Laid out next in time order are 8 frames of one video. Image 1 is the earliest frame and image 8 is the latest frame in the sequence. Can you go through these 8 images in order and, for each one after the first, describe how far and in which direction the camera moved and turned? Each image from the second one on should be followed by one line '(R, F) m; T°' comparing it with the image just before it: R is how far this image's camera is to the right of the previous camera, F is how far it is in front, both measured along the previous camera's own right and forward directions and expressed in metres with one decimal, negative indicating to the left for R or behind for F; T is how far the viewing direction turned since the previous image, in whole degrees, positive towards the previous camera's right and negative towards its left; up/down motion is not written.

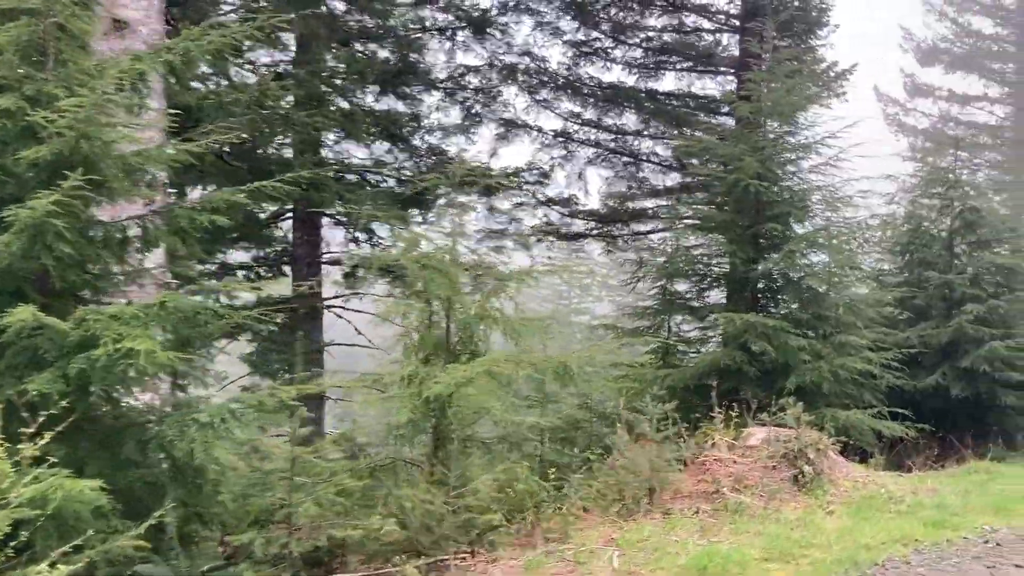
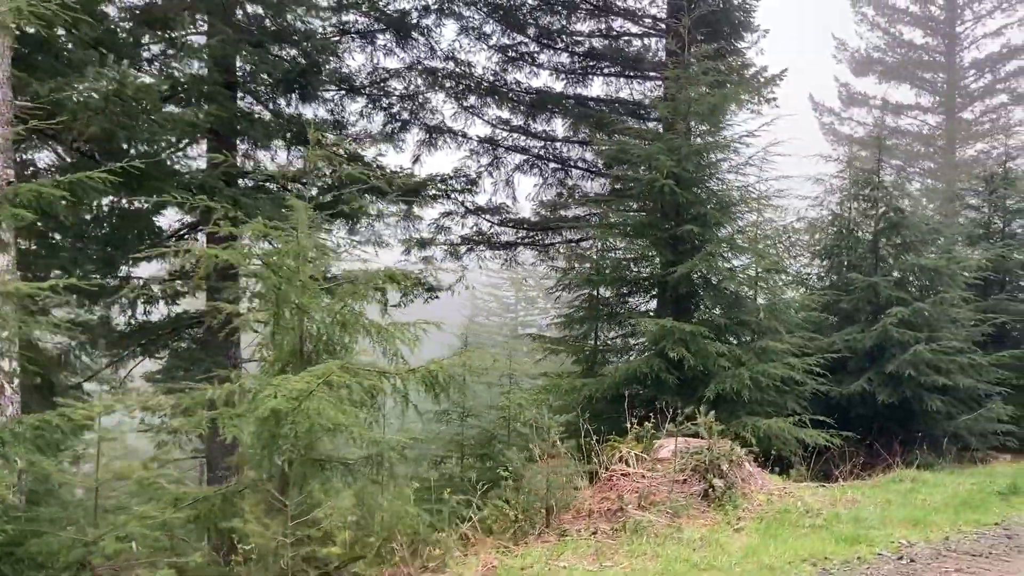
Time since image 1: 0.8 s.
(+0.5, +0.5) m; +3°
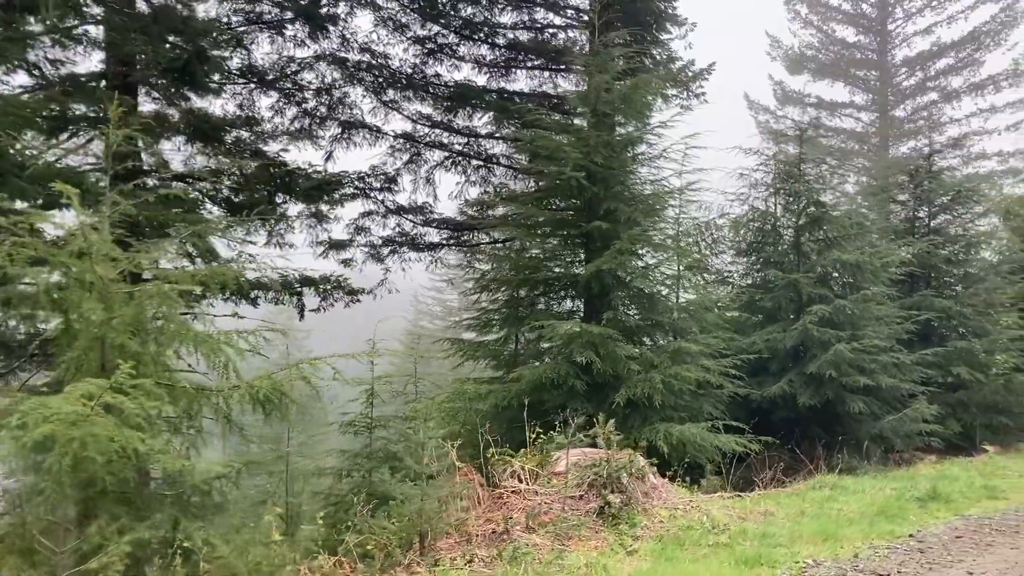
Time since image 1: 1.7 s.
(+0.5, +0.6) m; +3°
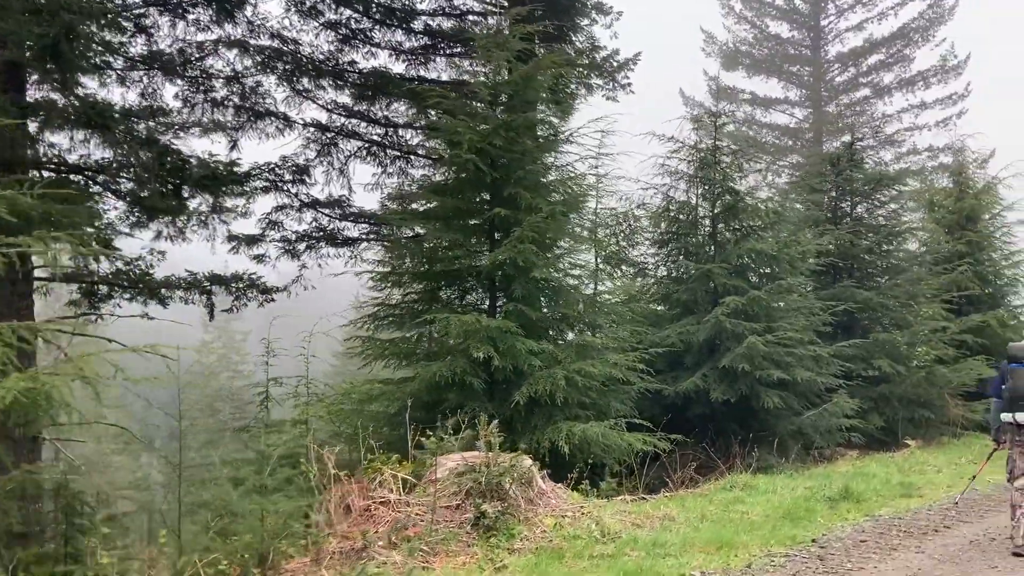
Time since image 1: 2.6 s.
(+0.5, +0.6) m; +3°
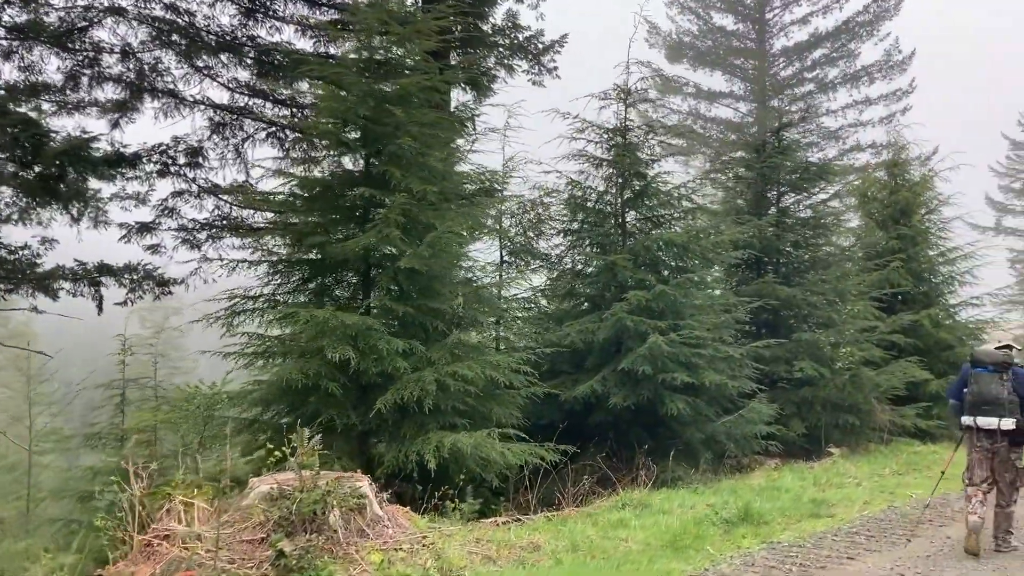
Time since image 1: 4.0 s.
(+0.8, +1.0) m; +3°
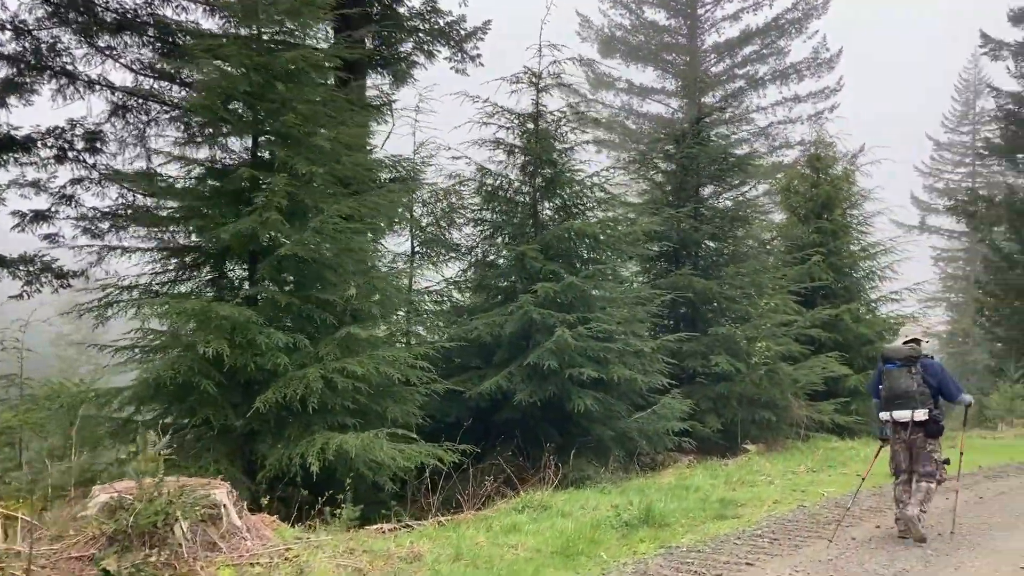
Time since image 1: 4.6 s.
(+0.4, +0.4) m; +4°
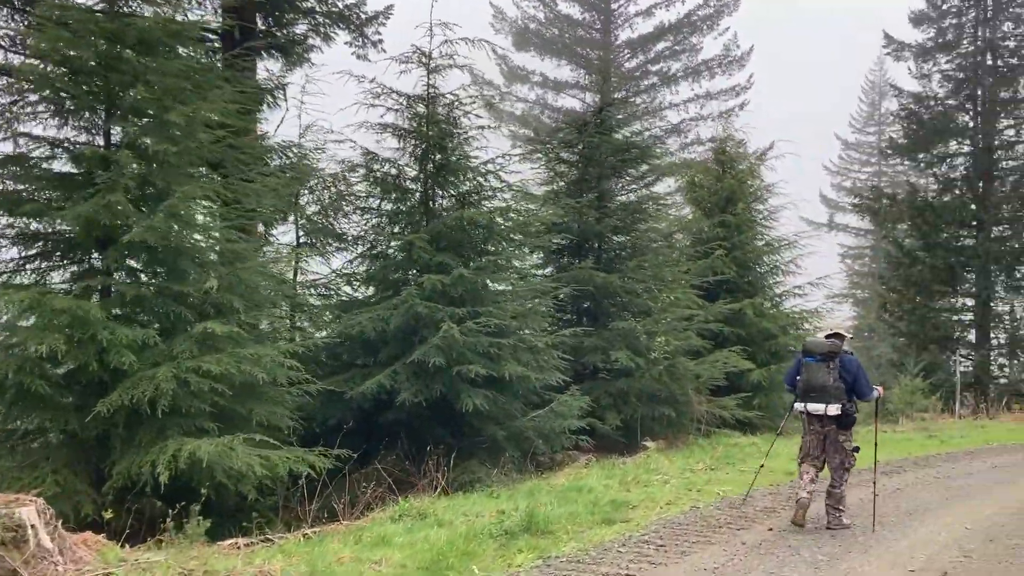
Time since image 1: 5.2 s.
(+0.3, +0.5) m; +5°
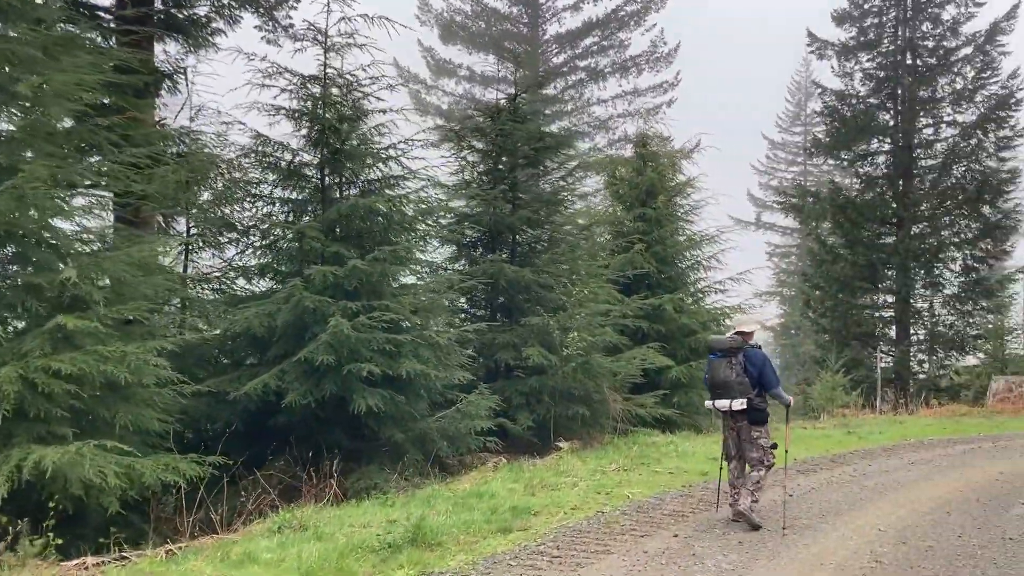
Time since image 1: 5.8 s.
(+0.3, +0.5) m; +4°
